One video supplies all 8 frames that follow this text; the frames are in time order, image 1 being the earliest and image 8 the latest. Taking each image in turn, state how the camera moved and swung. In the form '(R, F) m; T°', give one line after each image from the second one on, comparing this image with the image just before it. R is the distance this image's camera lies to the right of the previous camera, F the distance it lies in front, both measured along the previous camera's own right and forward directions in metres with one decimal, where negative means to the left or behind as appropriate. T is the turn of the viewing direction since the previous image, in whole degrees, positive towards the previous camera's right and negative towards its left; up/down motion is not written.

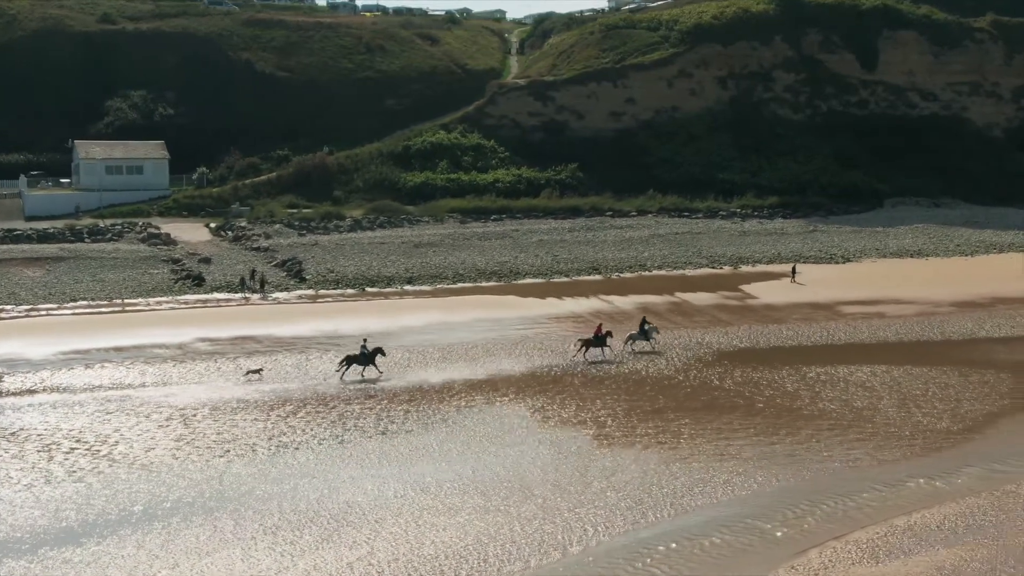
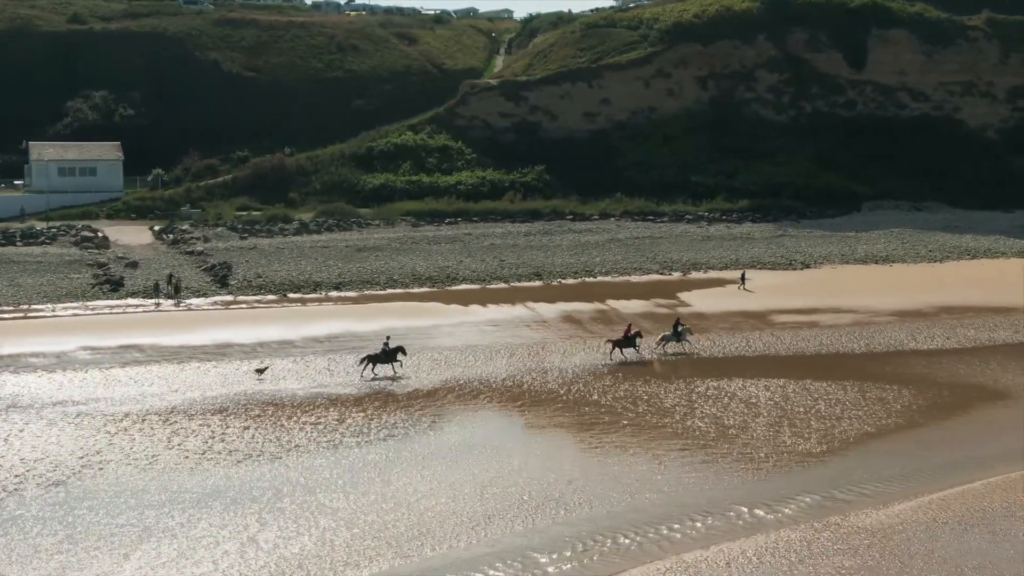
(+9.7, +0.5) m; -1°
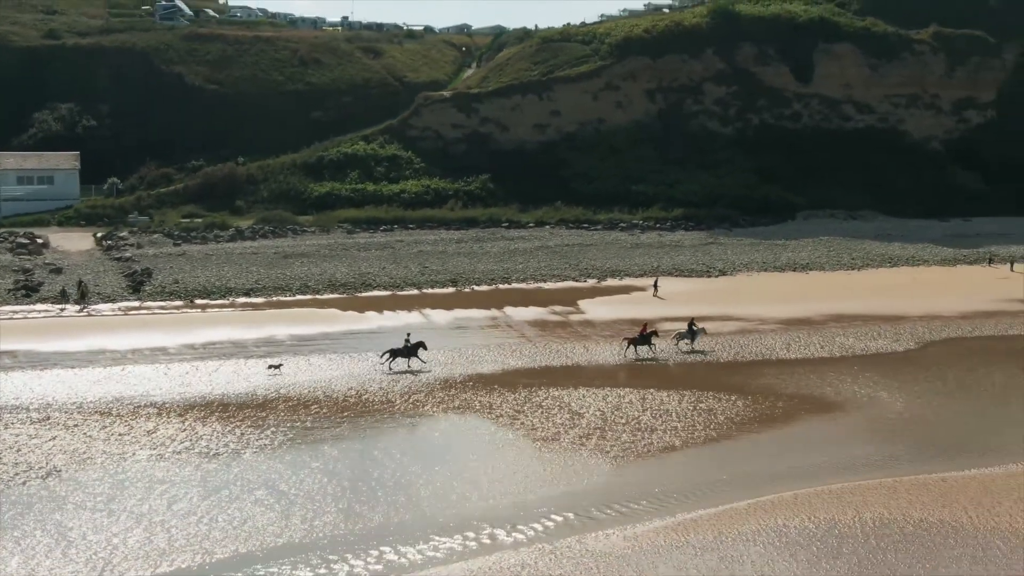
(+12.5, -0.7) m; 0°
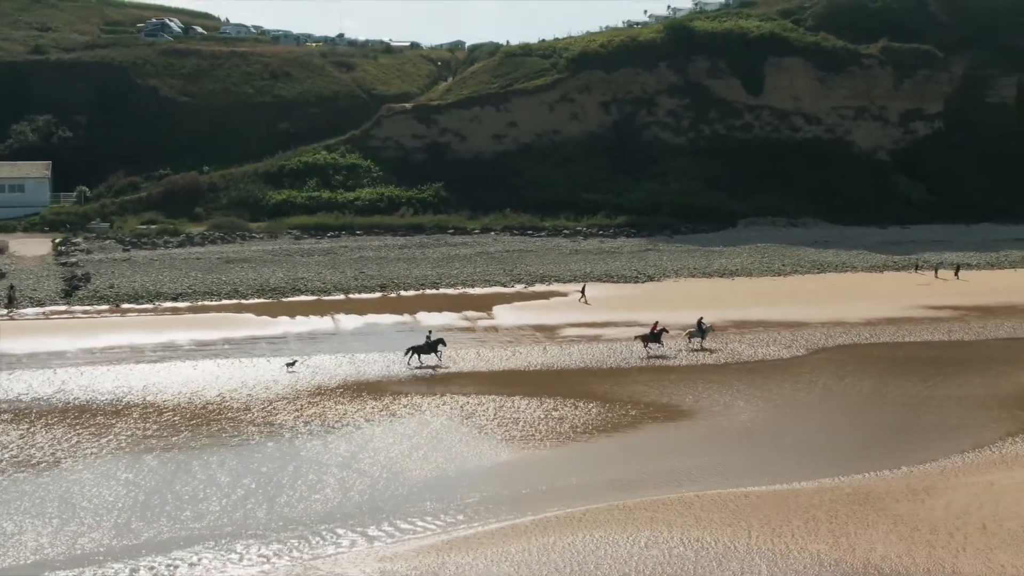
(+11.4, -0.9) m; 0°
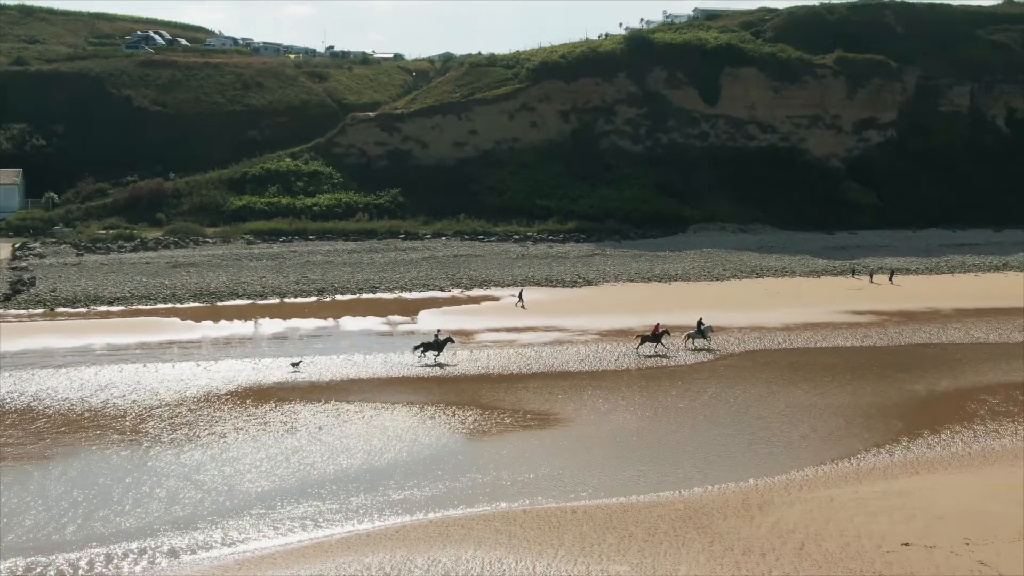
(+10.5, -0.8) m; 0°
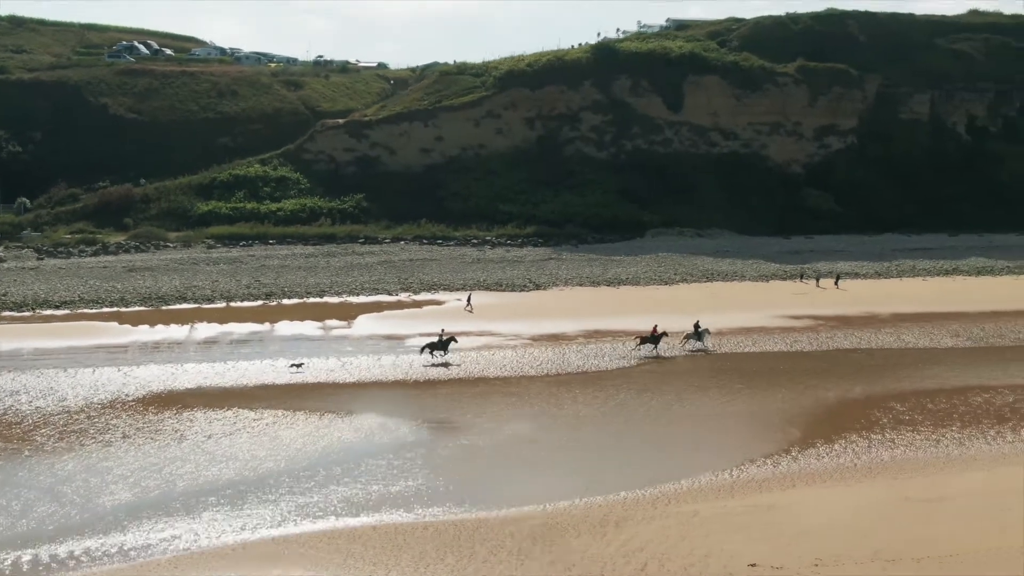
(+9.0, -0.6) m; 0°
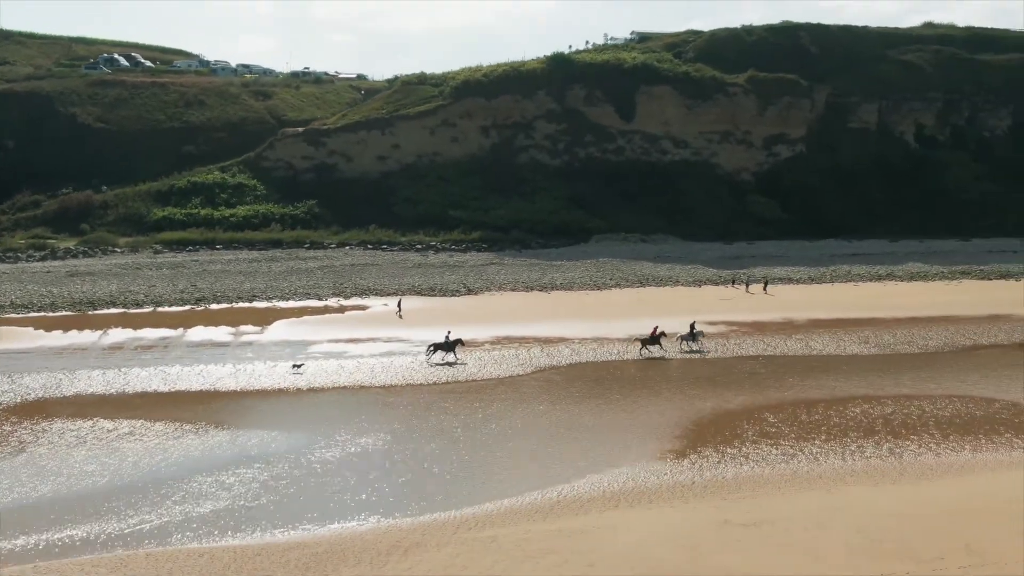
(+12.4, -0.6) m; 0°
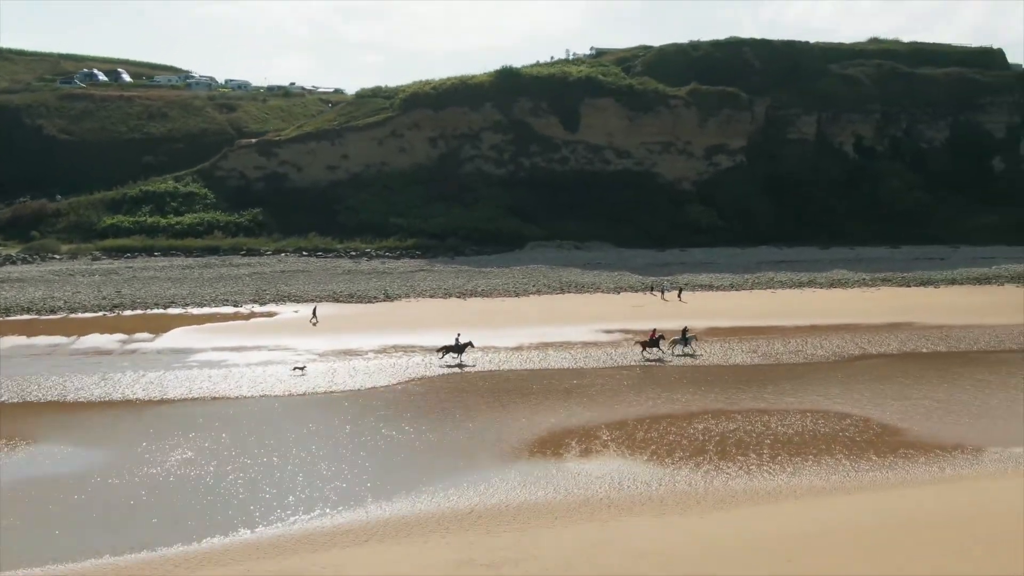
(+15.5, -0.6) m; 0°
